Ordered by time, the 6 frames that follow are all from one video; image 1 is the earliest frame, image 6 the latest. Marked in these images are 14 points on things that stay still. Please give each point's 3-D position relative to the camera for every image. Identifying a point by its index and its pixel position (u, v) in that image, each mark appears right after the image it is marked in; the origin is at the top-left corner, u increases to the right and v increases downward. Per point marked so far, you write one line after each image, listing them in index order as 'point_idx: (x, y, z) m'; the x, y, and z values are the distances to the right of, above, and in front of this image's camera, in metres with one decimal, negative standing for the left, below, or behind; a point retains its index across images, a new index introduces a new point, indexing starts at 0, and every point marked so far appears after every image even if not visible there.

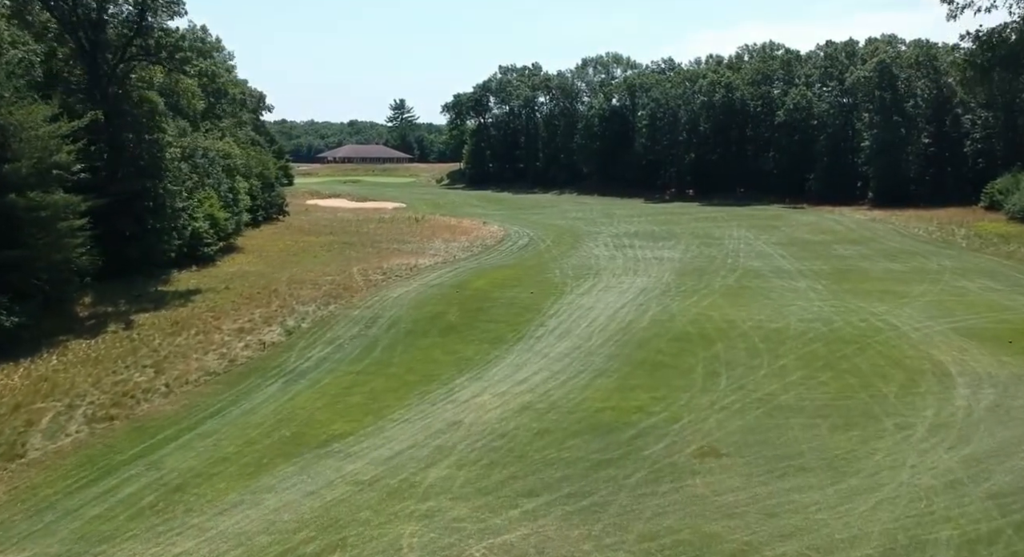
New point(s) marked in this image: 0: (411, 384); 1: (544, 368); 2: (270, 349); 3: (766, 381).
0: (-1.9, -2.0, +17.4) m
1: (+0.6, -1.8, +18.6) m
2: (-5.2, -1.5, +19.6) m
3: (+4.9, -2.0, +17.6) m
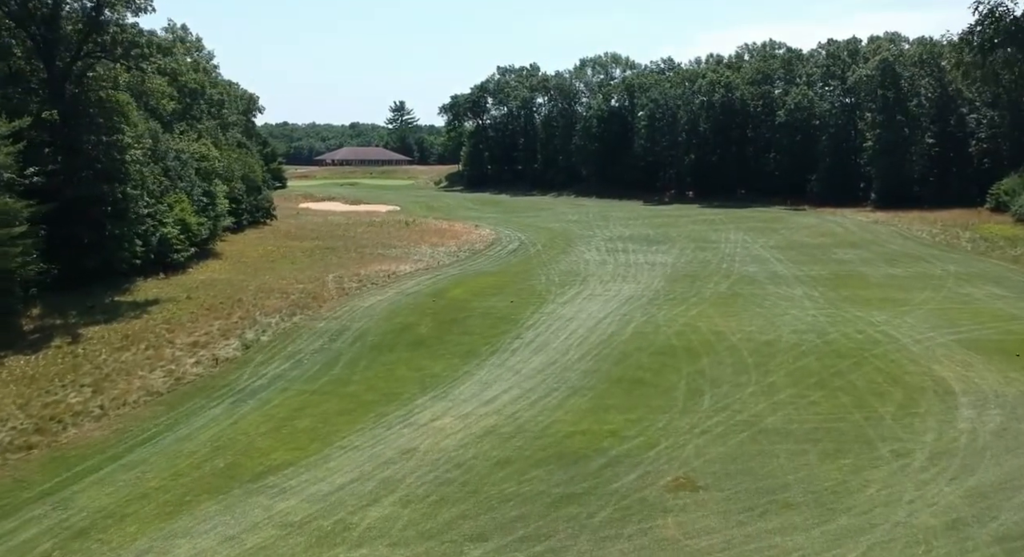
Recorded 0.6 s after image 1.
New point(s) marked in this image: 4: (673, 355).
0: (-2.5, -2.2, +16.1) m
1: (0.0, -2.0, +17.3) m
2: (-5.8, -1.8, +18.3) m
3: (+4.3, -2.2, +16.2) m
4: (+3.4, -1.6, +19.0) m
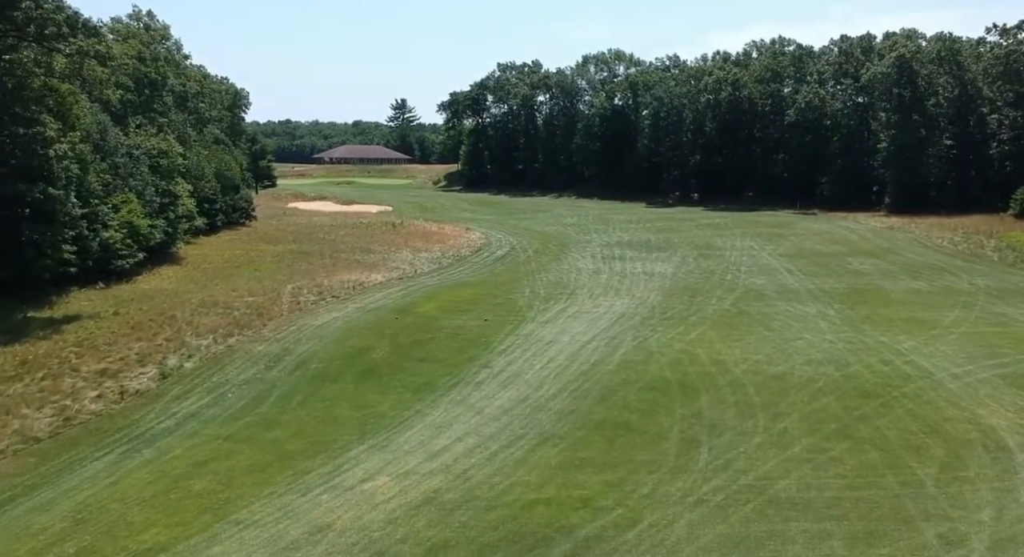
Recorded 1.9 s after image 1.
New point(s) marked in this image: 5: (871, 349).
0: (-3.2, -2.6, +13.1) m
1: (-0.6, -2.4, +14.3) m
2: (-6.4, -2.1, +15.4) m
3: (+3.6, -2.6, +13.2) m
4: (+2.7, -2.0, +16.0) m
5: (+7.4, -1.5, +18.9) m
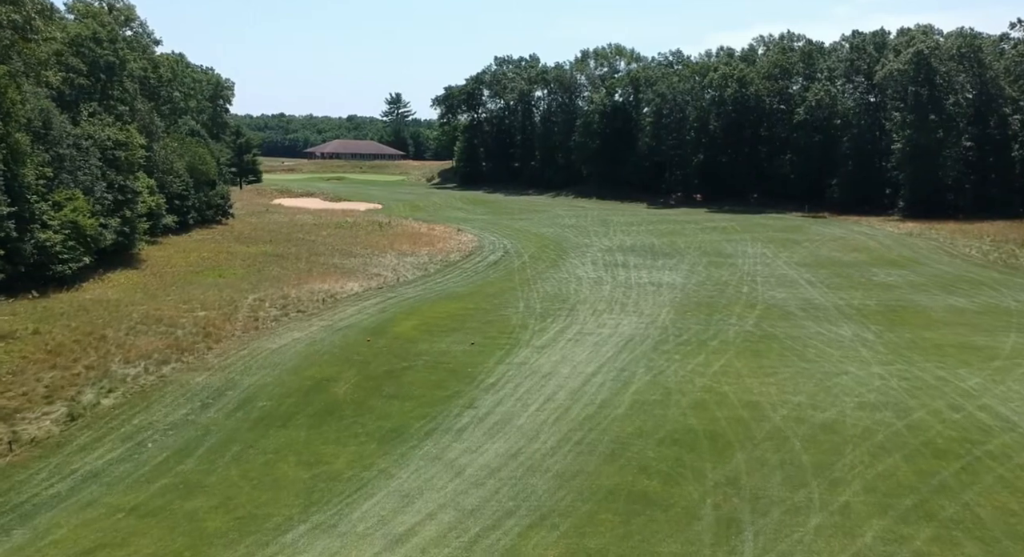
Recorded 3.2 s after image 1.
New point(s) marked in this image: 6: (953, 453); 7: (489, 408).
0: (-3.4, -2.9, +10.0) m
1: (-0.8, -2.7, +11.2) m
2: (-6.6, -2.4, +12.3) m
3: (+3.4, -3.0, +10.1) m
4: (+2.6, -2.4, +12.9) m
5: (+7.2, -1.9, +15.8) m
6: (+6.2, -2.4, +12.9) m
7: (-0.4, -2.0, +14.4) m
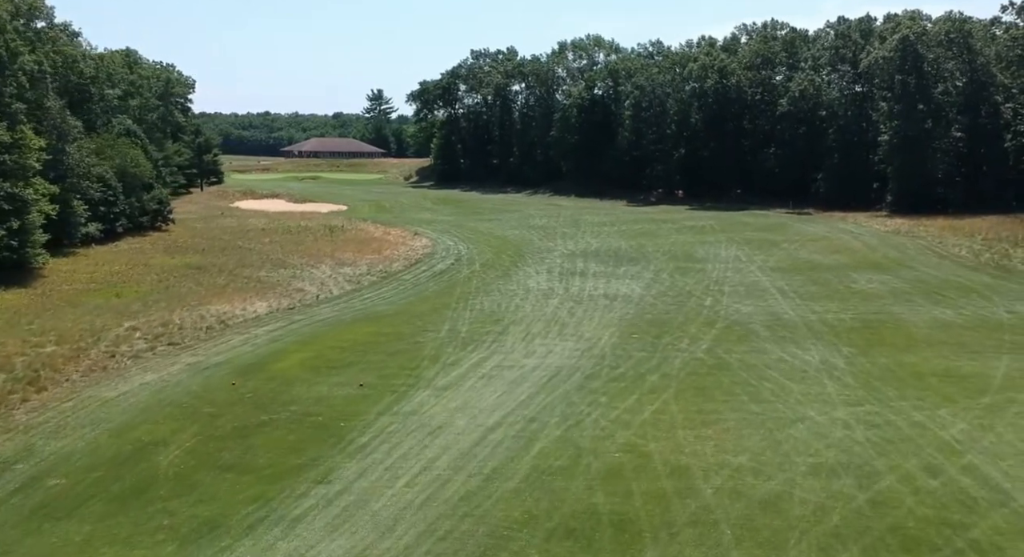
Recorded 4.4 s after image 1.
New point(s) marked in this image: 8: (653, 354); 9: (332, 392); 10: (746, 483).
0: (-5.0, -3.5, +7.0) m
1: (-2.5, -3.3, +8.2) m
2: (-8.3, -2.9, +9.2) m
3: (+1.8, -3.4, +7.1) m
4: (+0.9, -2.8, +9.9) m
5: (+5.5, -2.3, +12.8) m
6: (+4.4, -2.8, +9.9) m
7: (-2.1, -2.5, +11.4) m
8: (+2.9, -1.5, +18.7) m
9: (-2.9, -1.9, +14.7) m
10: (+2.9, -2.5, +11.5) m
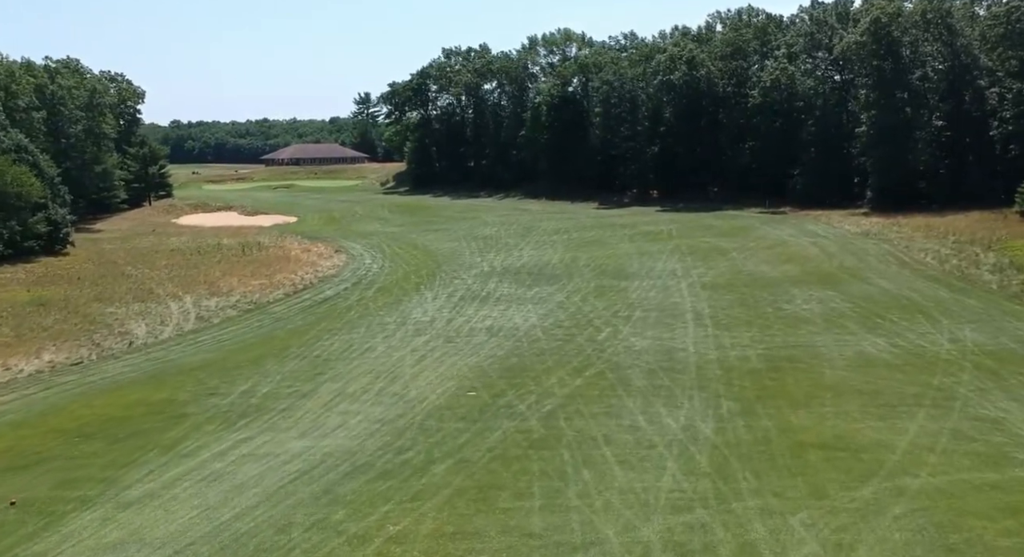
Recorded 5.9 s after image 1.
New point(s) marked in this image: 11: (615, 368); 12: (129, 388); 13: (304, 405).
0: (-8.7, -4.5, +3.2) m
1: (-6.1, -4.2, +4.4) m
2: (-11.9, -4.1, +5.5) m
3: (-1.9, -4.3, +3.2) m
4: (-2.8, -3.7, +6.0) m
5: (+1.9, -3.0, +8.8) m
6: (+0.8, -3.6, +5.9) m
7: (-5.7, -3.5, +7.6) m
8: (-0.6, -2.3, +14.8) m
9: (-6.4, -2.9, +10.9) m
10: (-0.7, -3.3, +7.6) m
11: (+2.1, -1.8, +18.5) m
12: (-7.1, -2.1, +16.7) m
13: (-3.6, -2.2, +15.7) m
